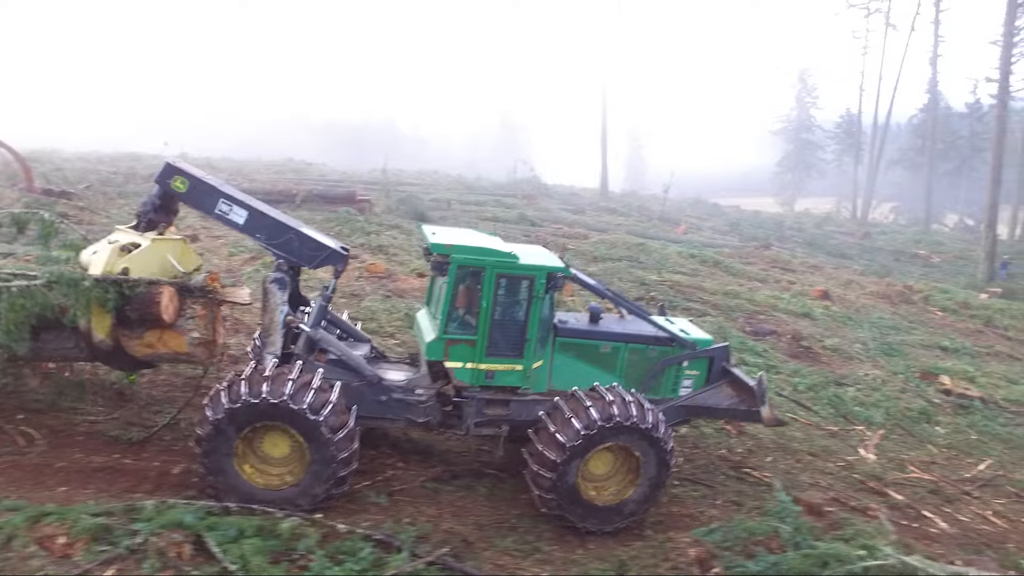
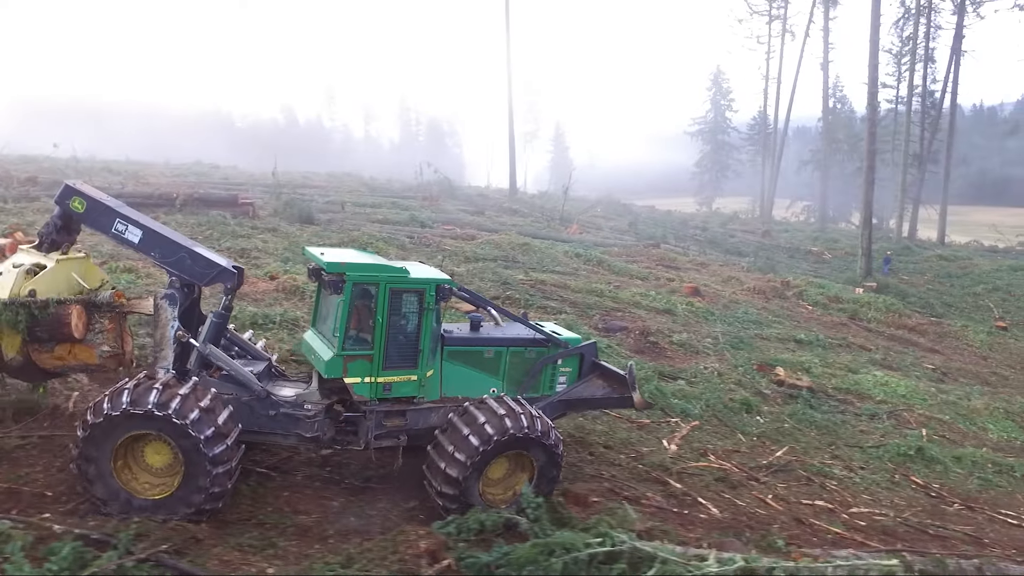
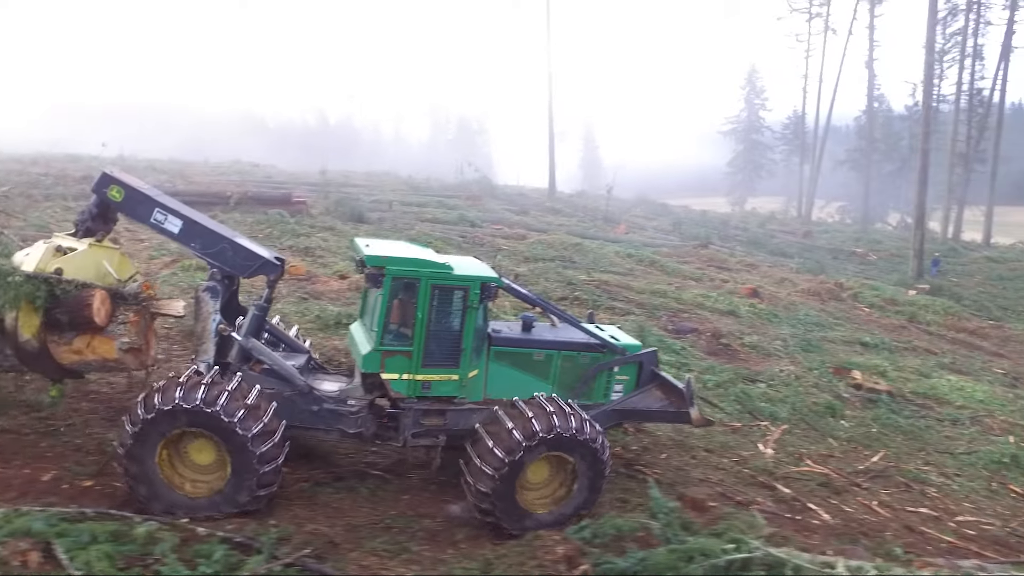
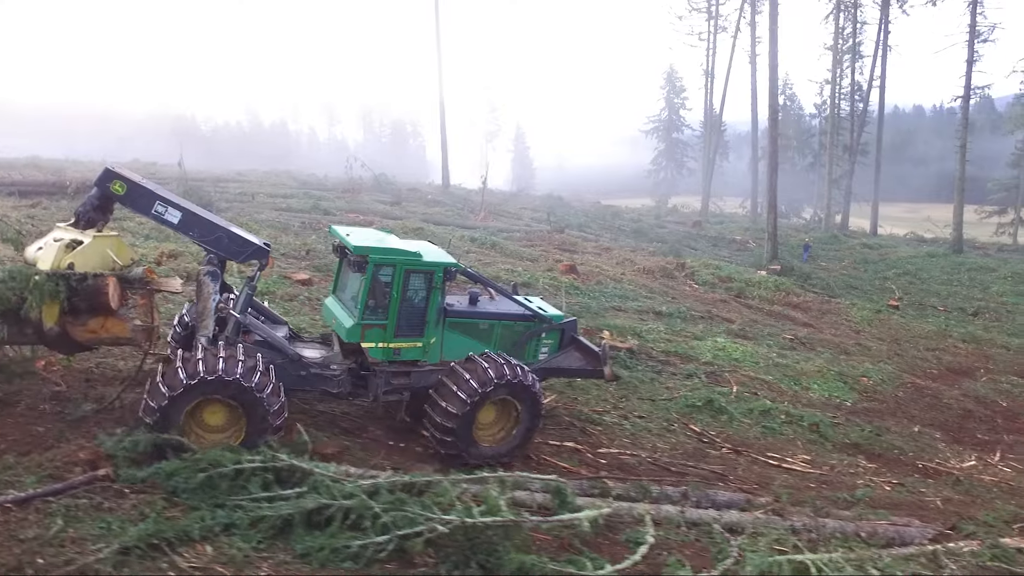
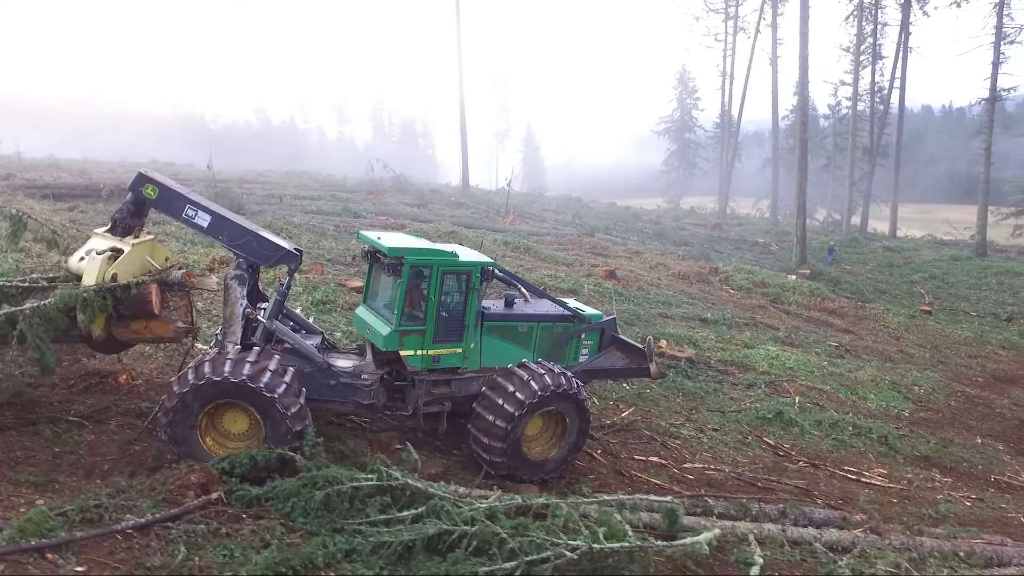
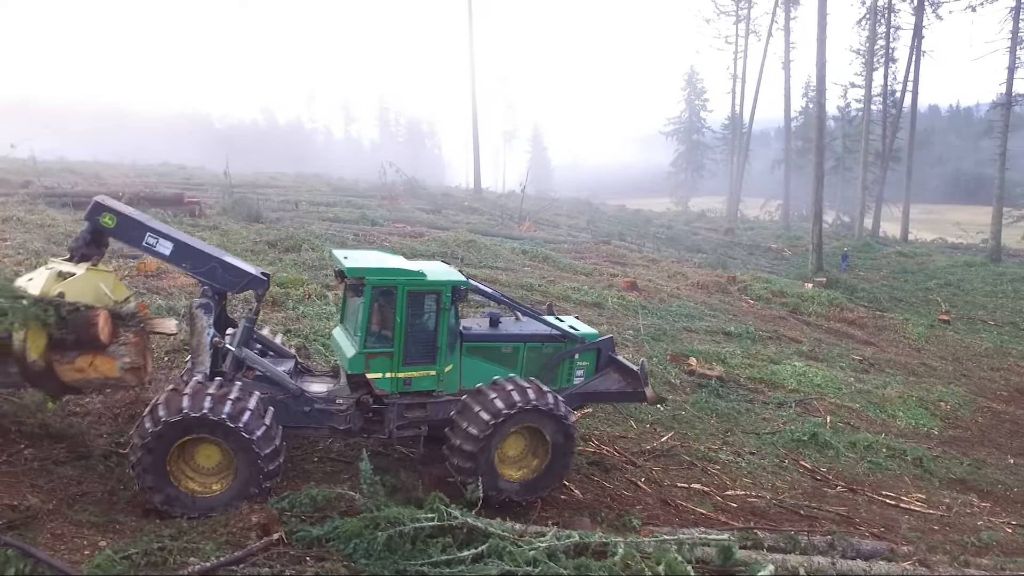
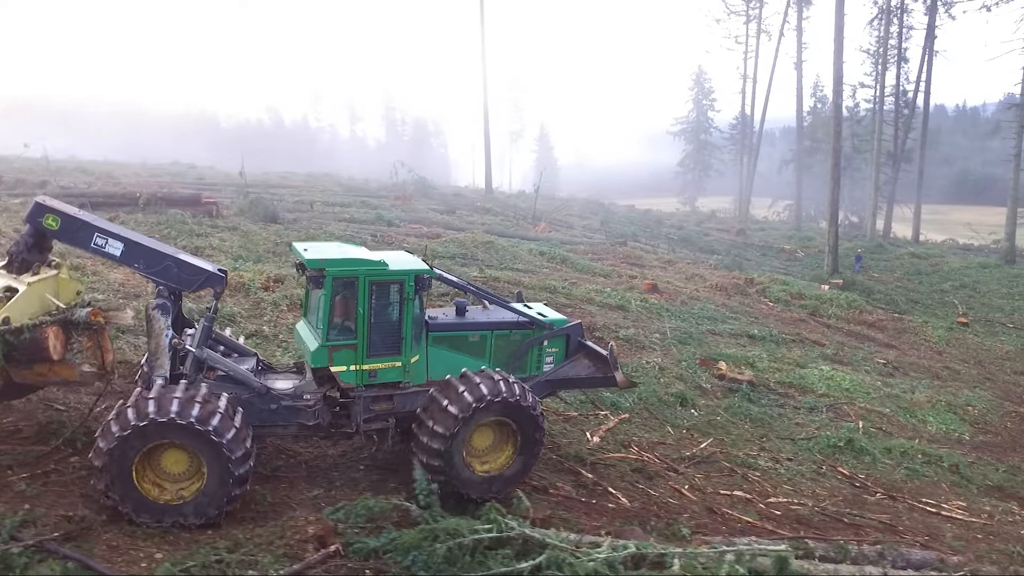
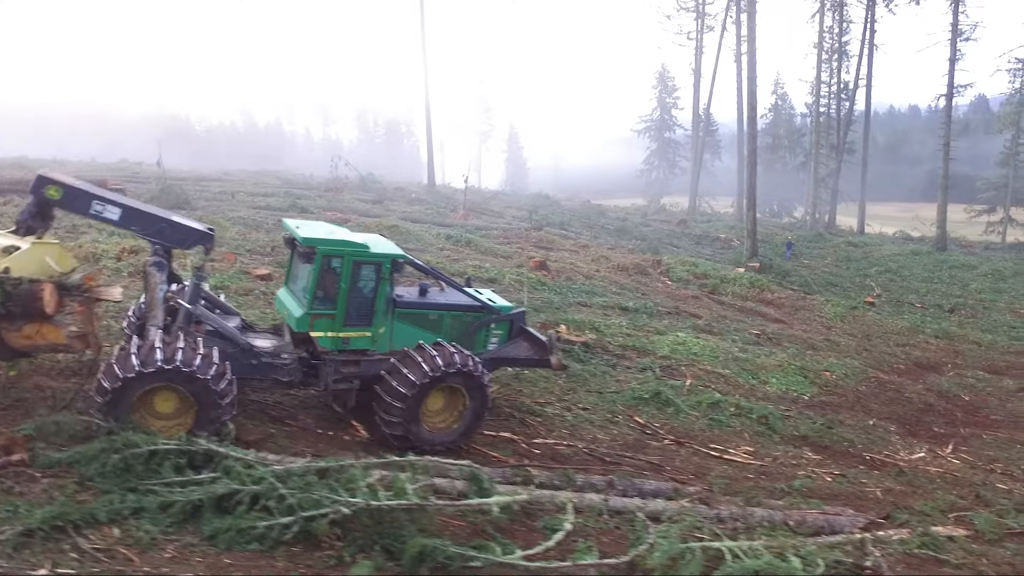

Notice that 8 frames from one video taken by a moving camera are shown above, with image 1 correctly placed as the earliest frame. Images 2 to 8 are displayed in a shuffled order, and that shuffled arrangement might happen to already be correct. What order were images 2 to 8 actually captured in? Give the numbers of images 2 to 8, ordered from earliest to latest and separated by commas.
3, 2, 7, 6, 5, 4, 8
